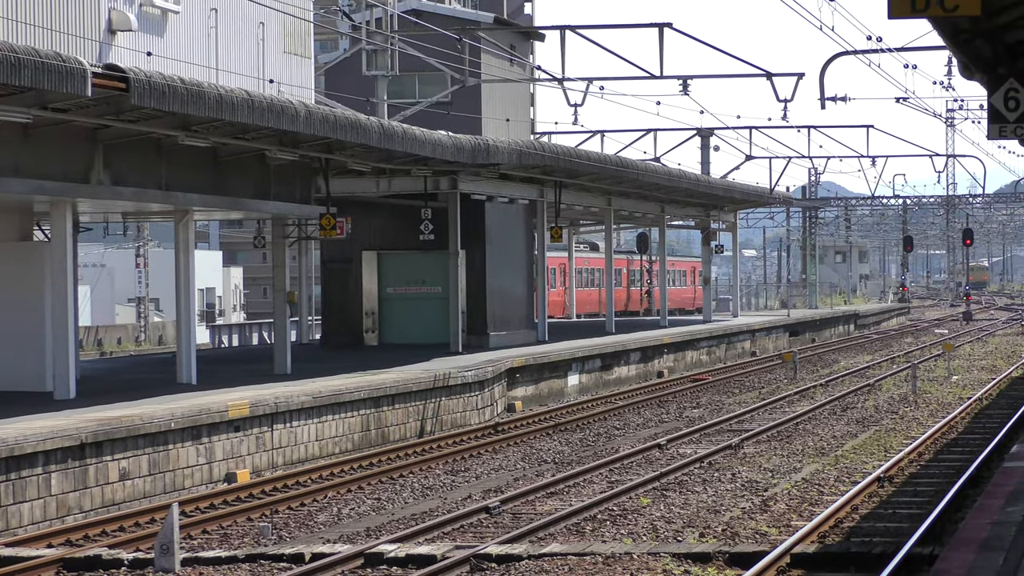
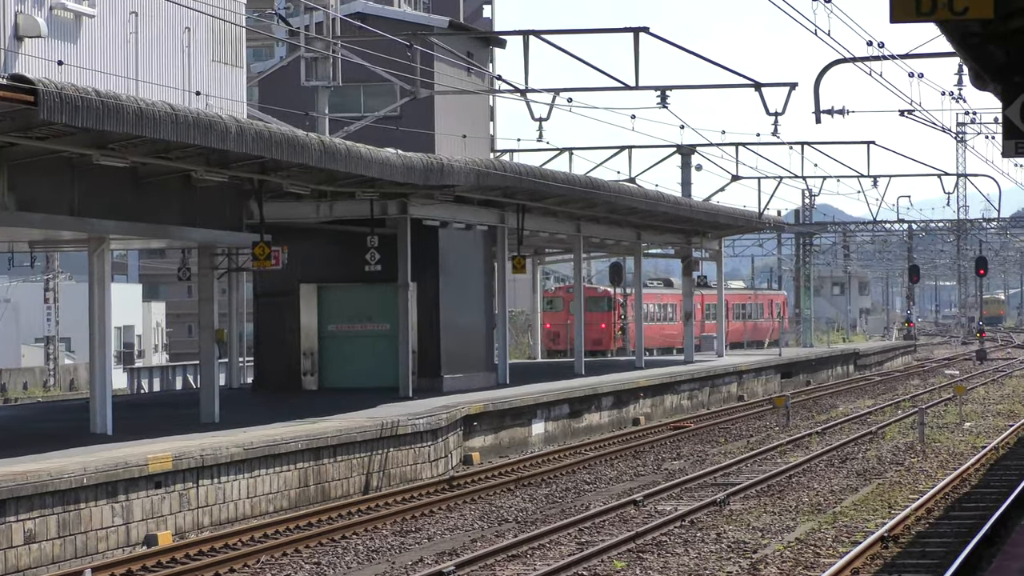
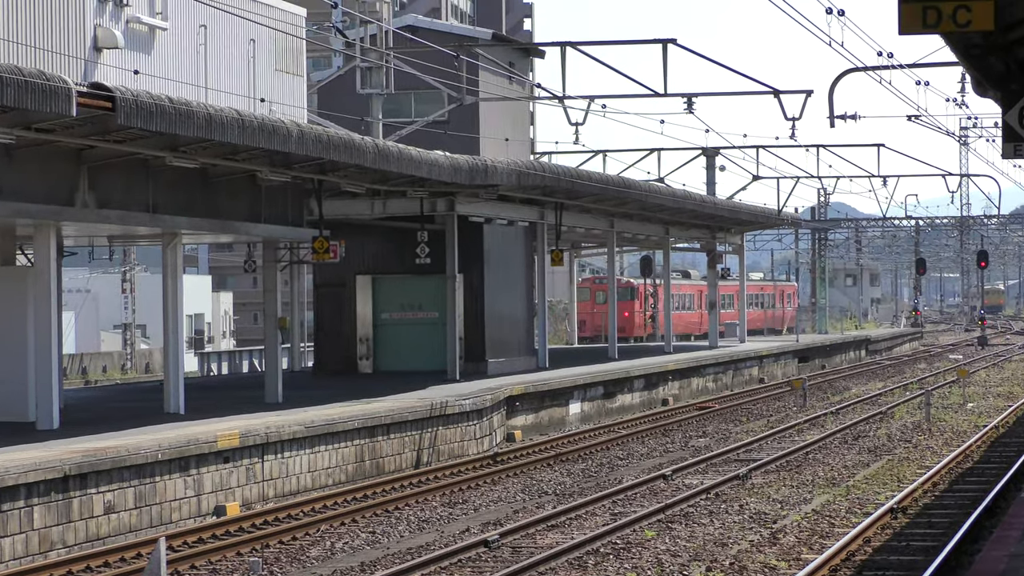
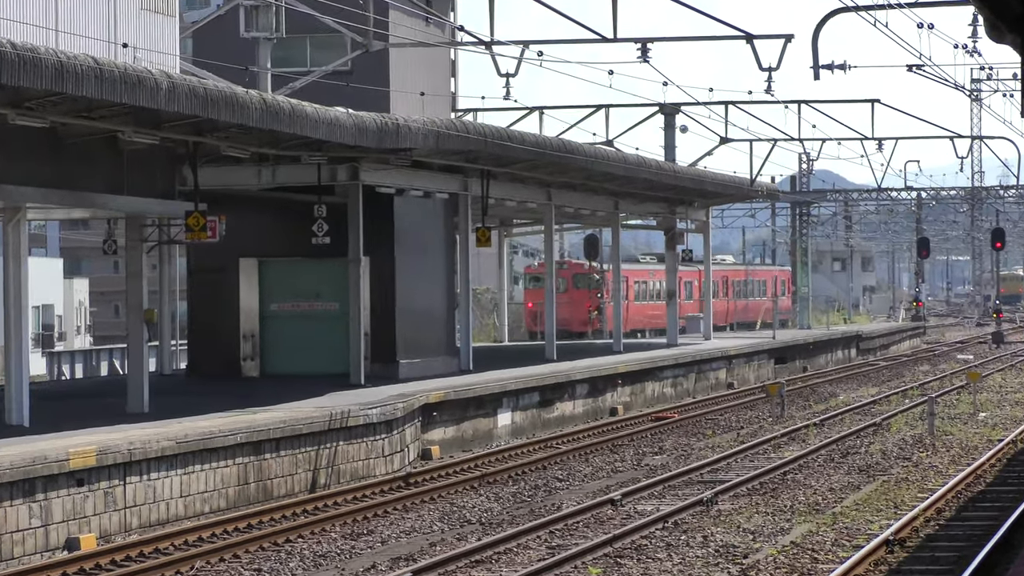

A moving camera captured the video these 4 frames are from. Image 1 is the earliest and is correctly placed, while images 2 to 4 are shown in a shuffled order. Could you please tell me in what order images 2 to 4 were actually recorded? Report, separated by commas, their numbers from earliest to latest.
3, 2, 4
